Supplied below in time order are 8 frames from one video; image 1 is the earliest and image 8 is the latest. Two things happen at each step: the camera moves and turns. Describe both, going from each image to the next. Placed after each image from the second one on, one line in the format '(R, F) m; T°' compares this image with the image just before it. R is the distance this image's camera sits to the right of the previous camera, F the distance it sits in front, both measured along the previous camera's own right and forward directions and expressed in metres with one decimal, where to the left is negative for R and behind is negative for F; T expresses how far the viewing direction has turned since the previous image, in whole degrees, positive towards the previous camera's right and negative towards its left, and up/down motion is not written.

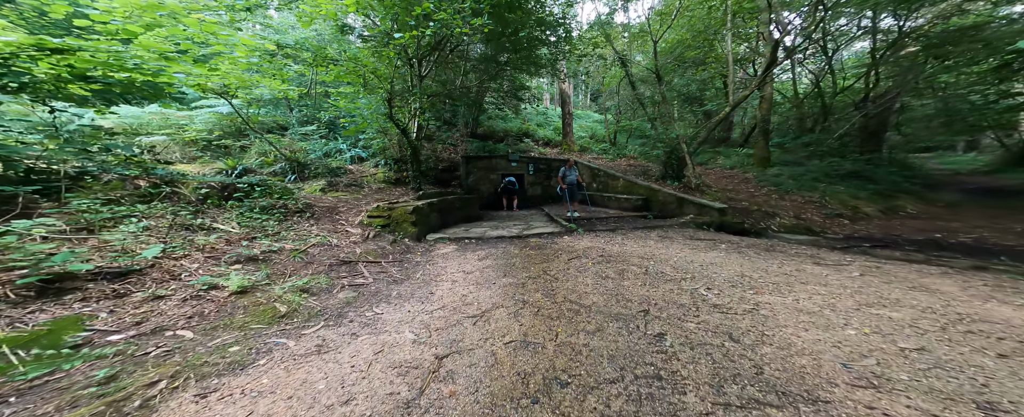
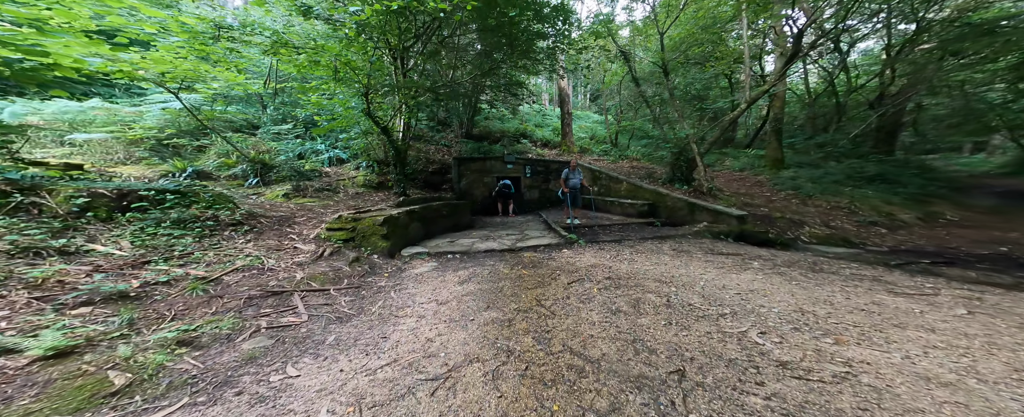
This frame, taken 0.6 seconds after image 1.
(+0.1, +0.7) m; 0°
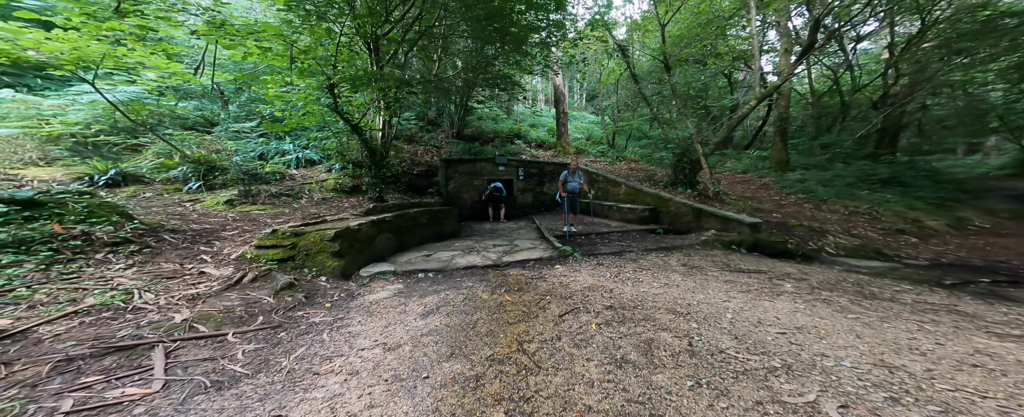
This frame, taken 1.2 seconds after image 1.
(+0.2, +0.6) m; 0°
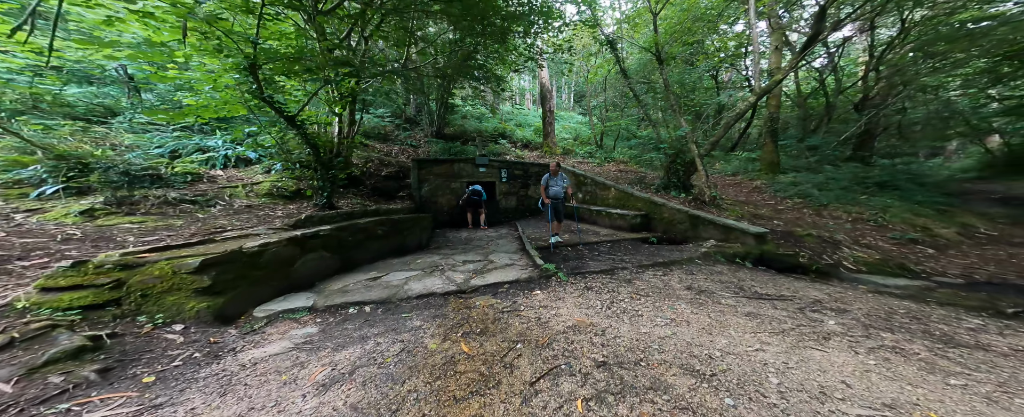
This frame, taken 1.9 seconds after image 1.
(+0.2, +0.8) m; +2°
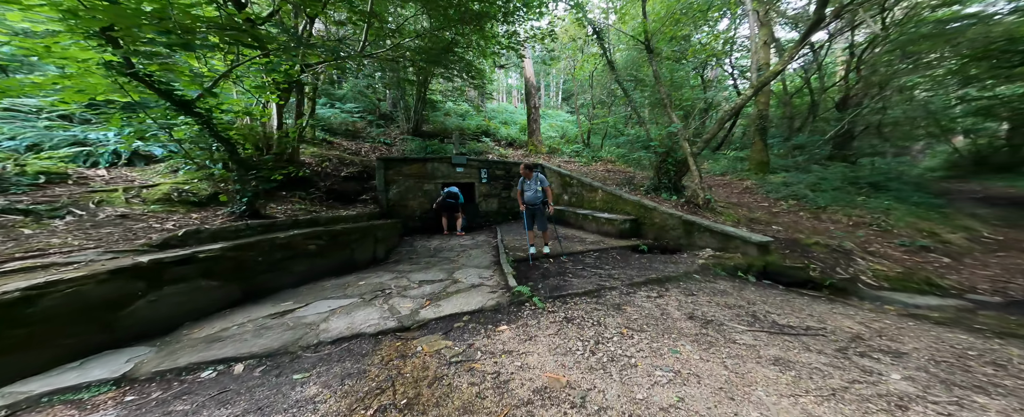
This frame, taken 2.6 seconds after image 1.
(+0.3, +0.7) m; +2°
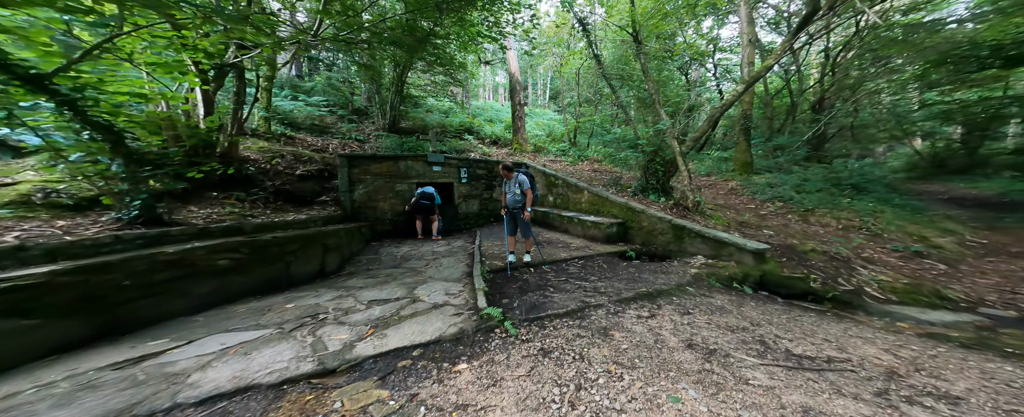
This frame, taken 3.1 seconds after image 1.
(+0.2, +0.5) m; +3°
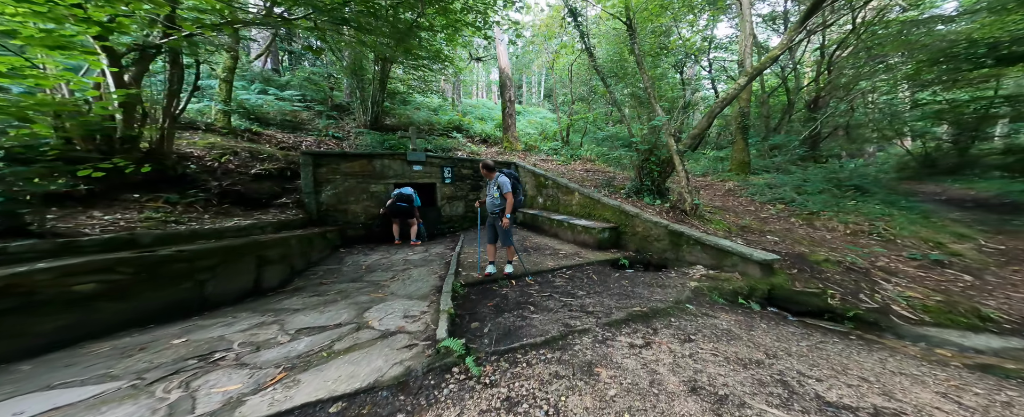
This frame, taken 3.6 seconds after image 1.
(+0.2, +0.5) m; +1°
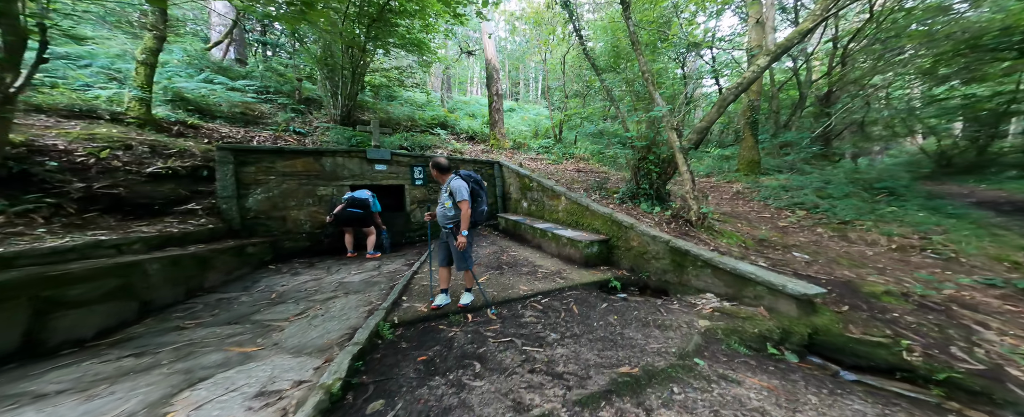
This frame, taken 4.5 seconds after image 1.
(+0.5, +1.0) m; 0°
